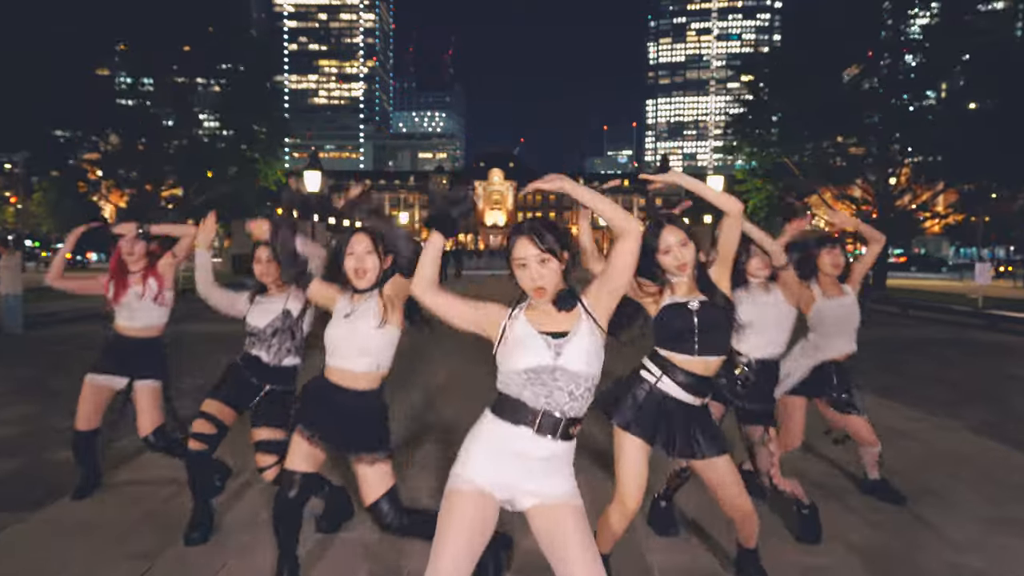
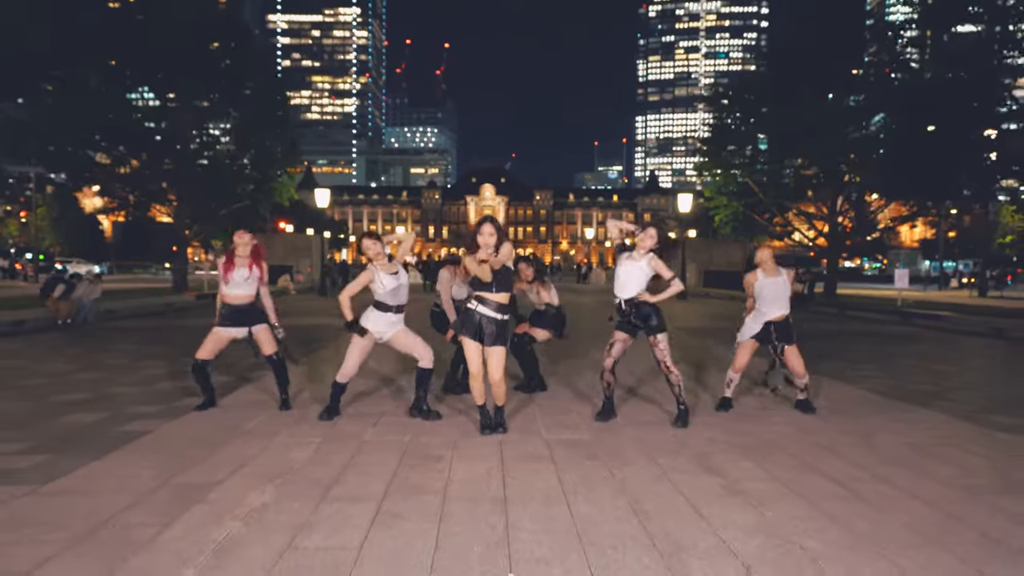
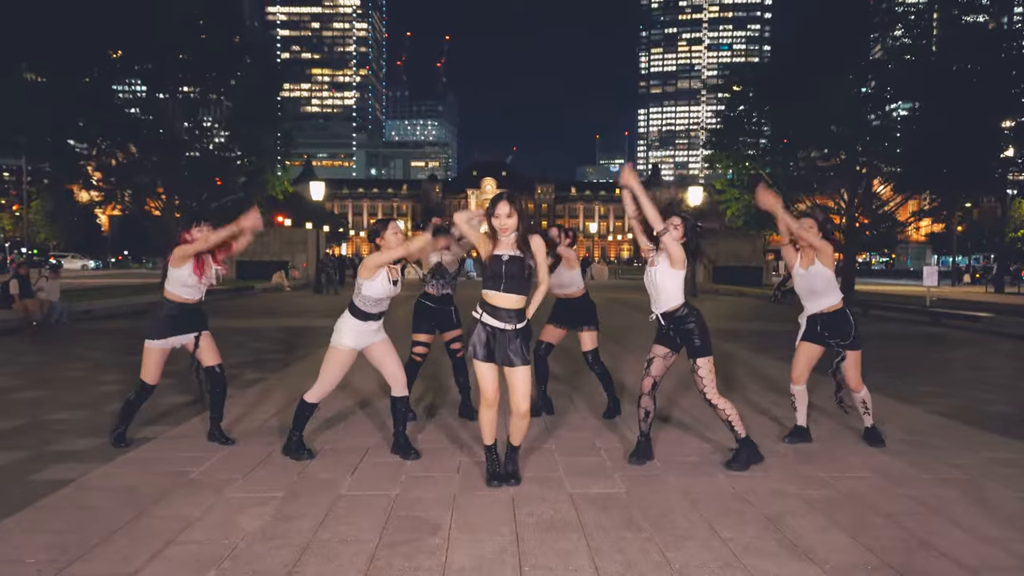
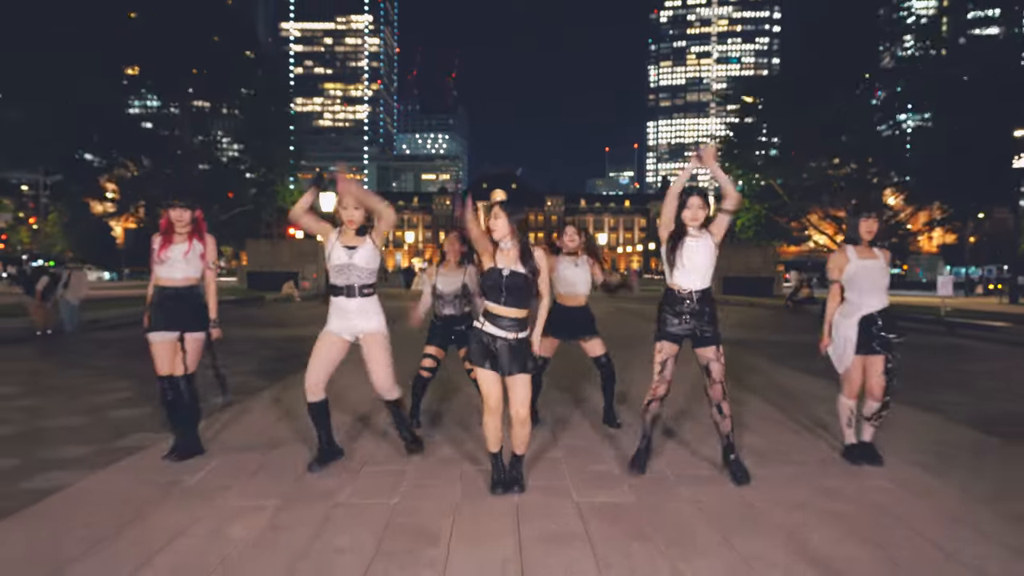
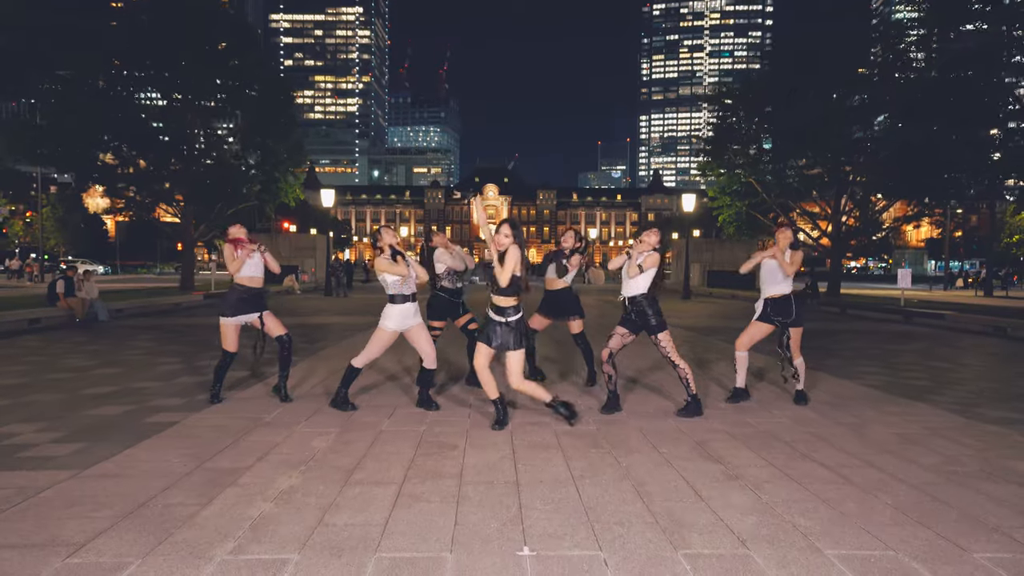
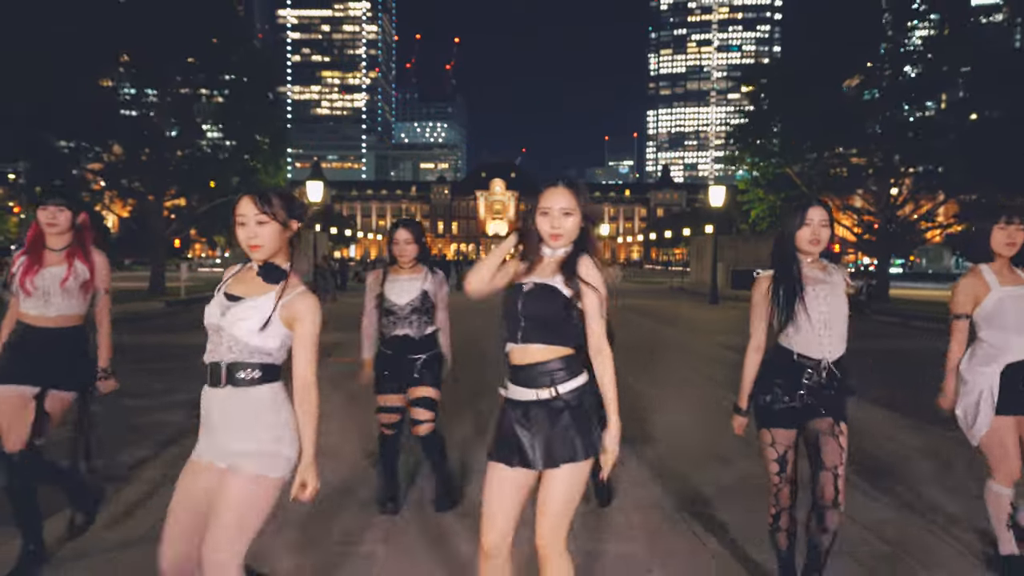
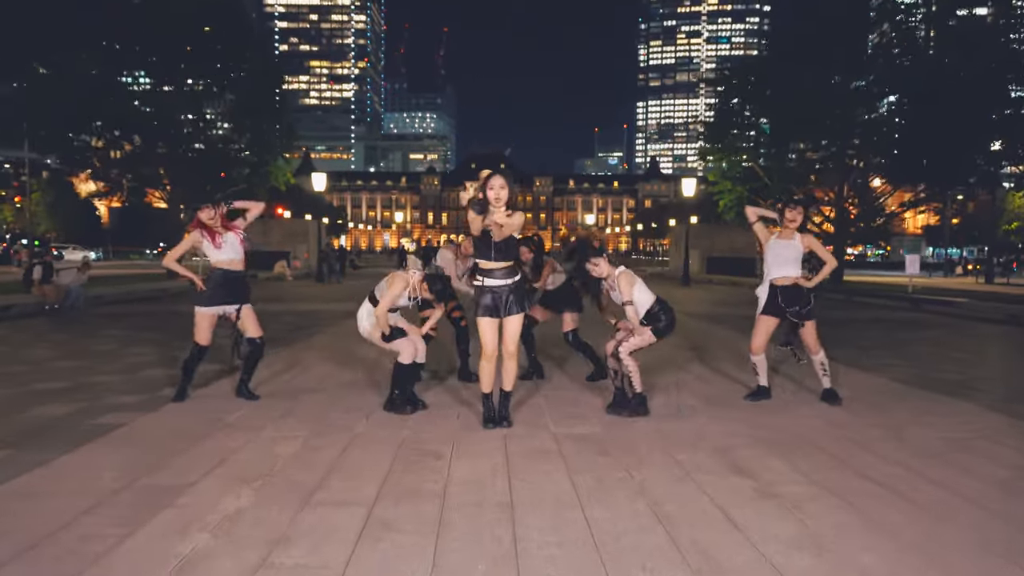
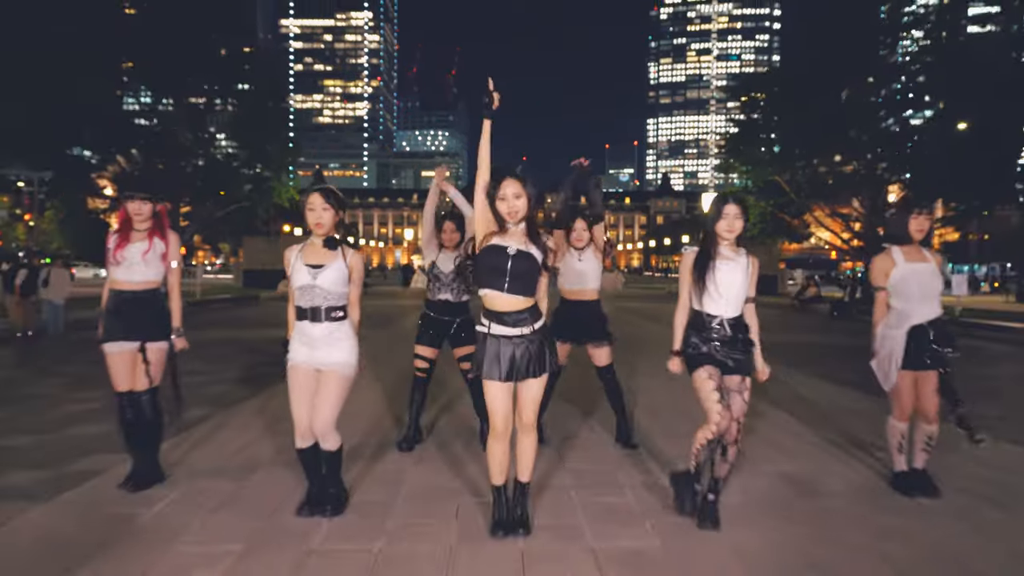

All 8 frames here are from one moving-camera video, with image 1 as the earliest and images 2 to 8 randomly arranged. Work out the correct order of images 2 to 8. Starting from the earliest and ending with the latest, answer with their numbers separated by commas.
6, 8, 4, 2, 7, 3, 5
